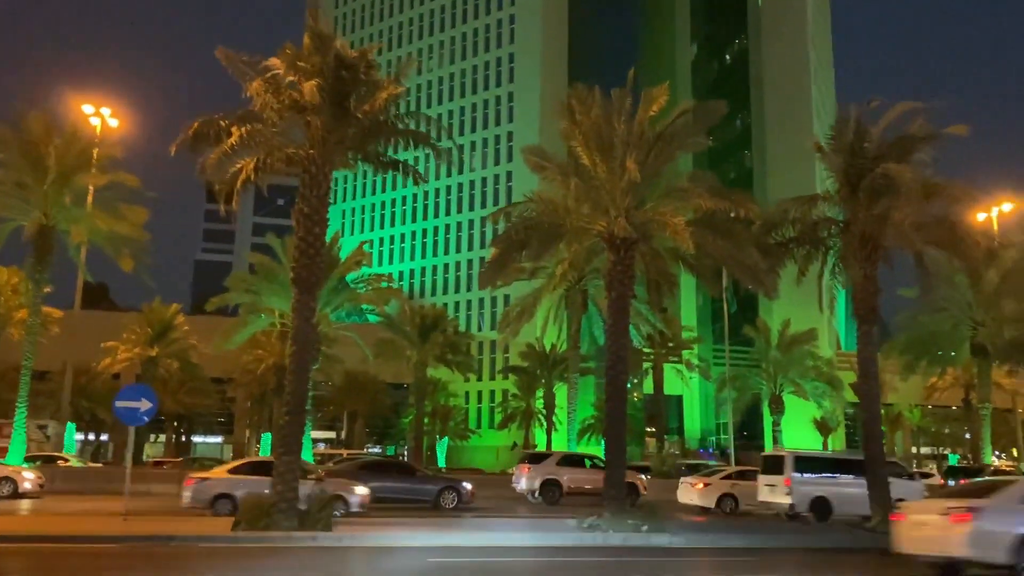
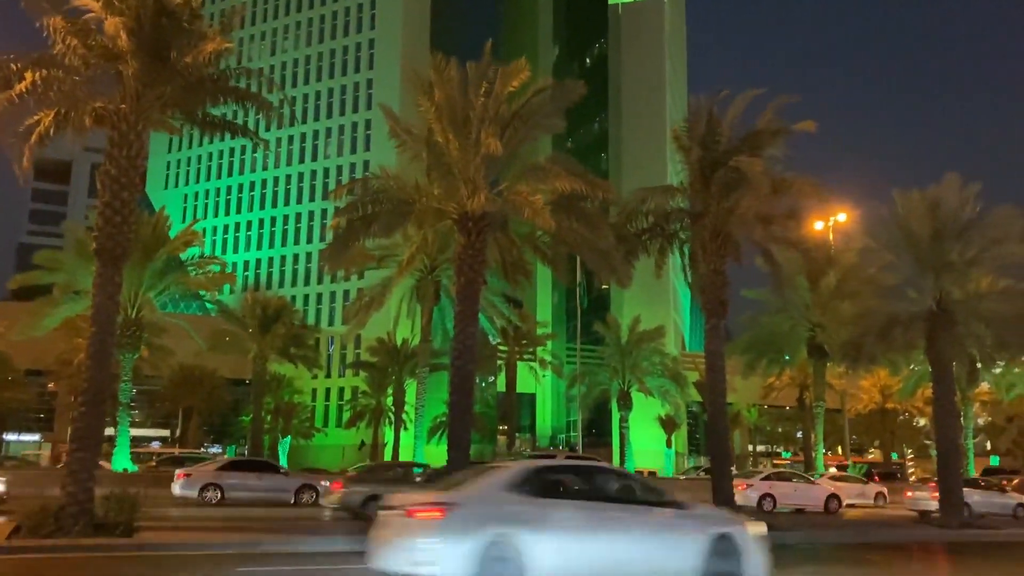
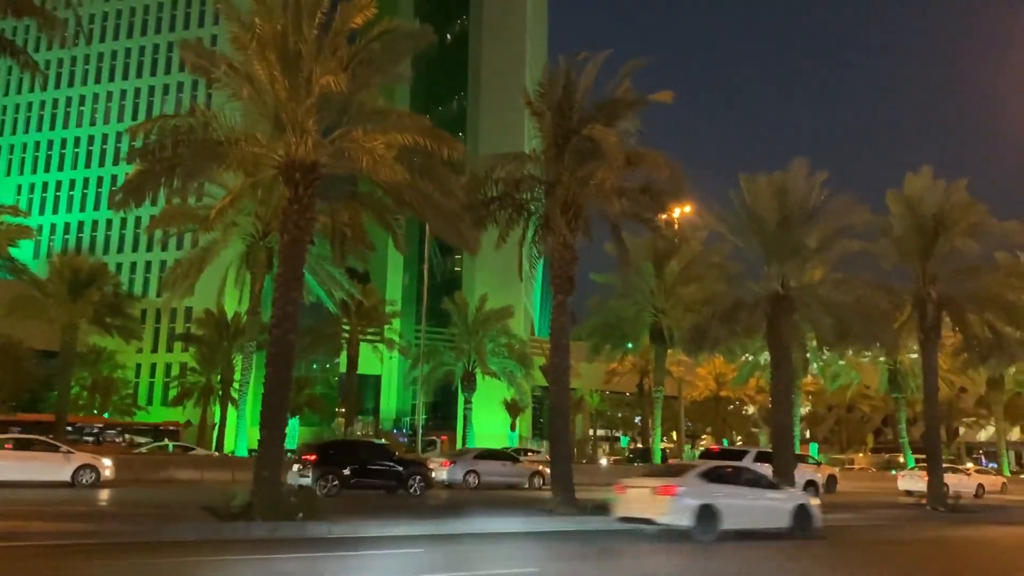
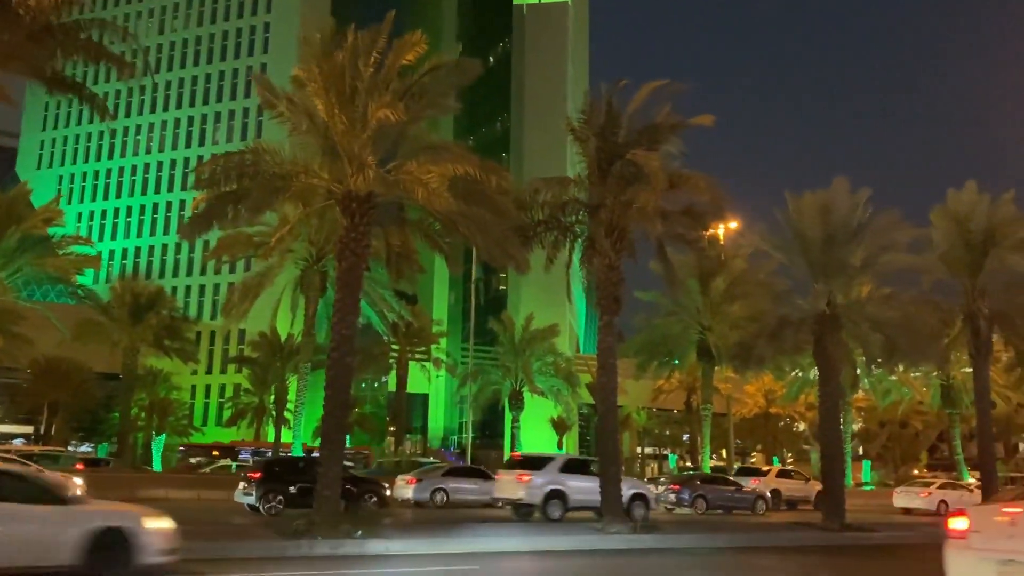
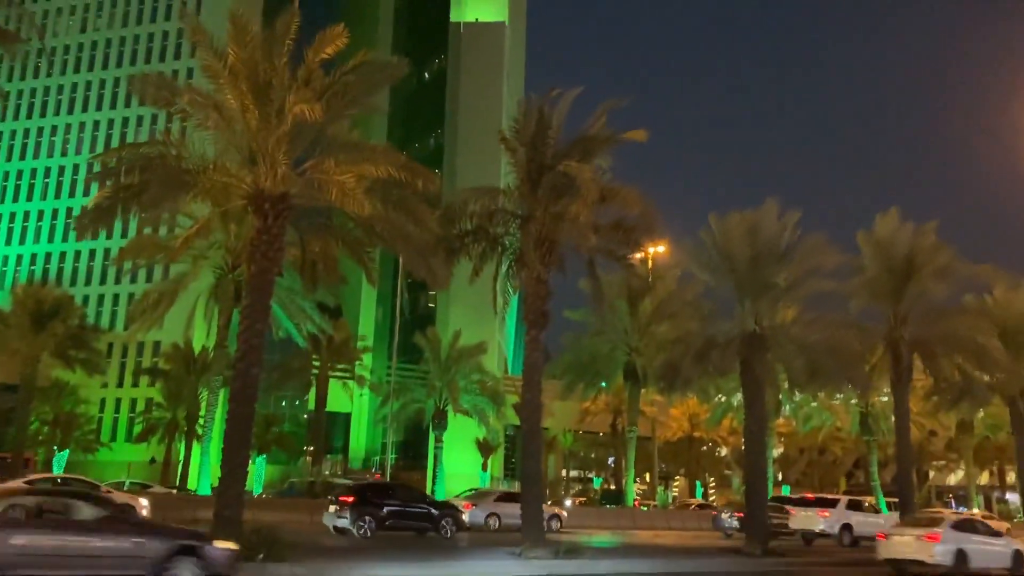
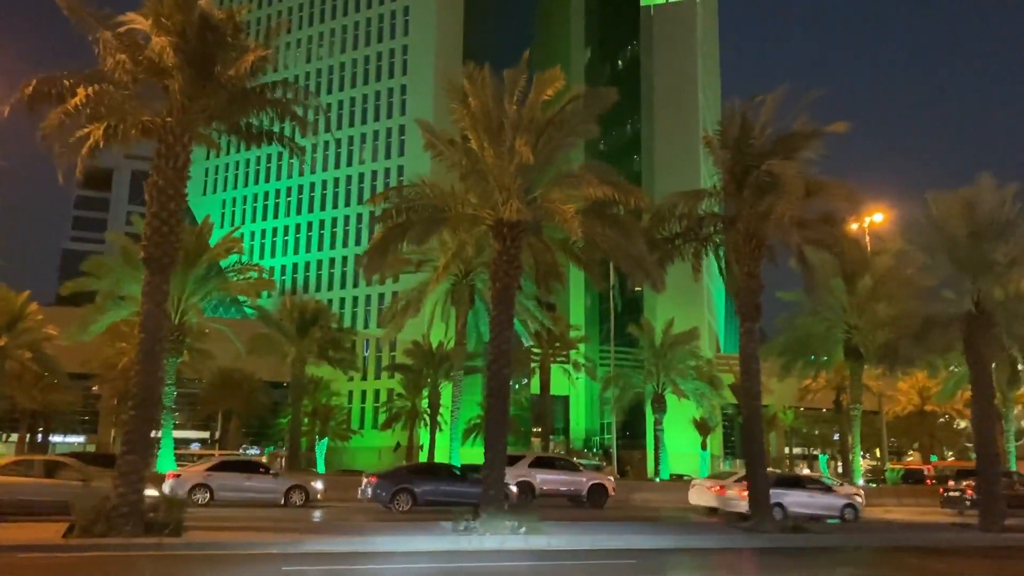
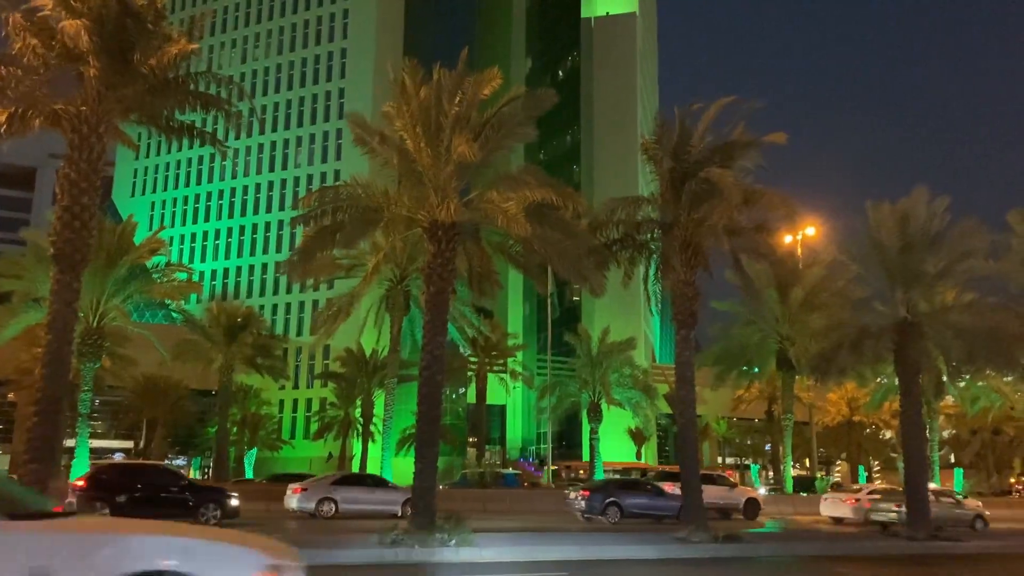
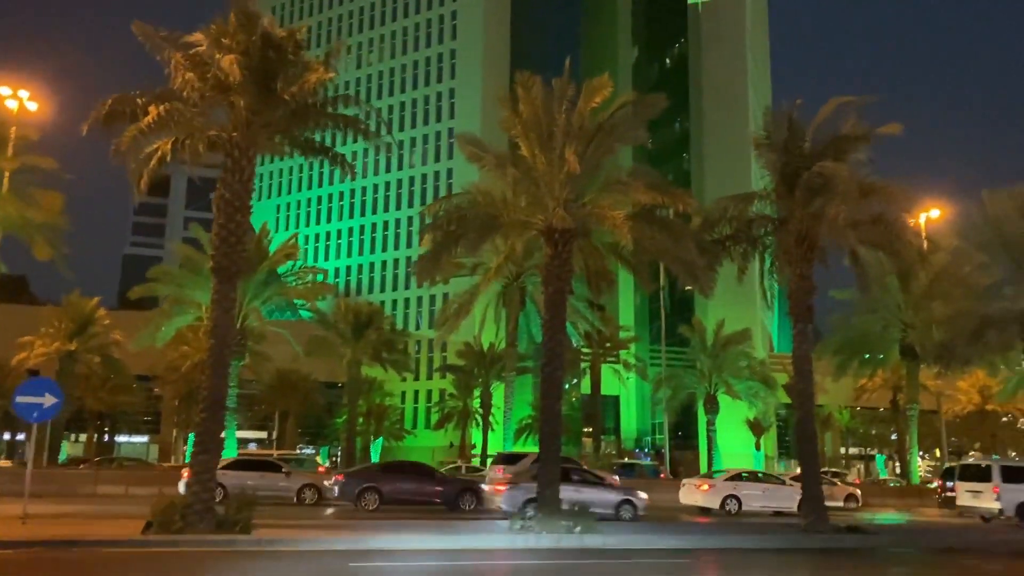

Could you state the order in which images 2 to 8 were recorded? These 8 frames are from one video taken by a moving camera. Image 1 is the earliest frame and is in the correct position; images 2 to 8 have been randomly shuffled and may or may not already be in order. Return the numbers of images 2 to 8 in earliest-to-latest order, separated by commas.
8, 6, 2, 7, 4, 3, 5
